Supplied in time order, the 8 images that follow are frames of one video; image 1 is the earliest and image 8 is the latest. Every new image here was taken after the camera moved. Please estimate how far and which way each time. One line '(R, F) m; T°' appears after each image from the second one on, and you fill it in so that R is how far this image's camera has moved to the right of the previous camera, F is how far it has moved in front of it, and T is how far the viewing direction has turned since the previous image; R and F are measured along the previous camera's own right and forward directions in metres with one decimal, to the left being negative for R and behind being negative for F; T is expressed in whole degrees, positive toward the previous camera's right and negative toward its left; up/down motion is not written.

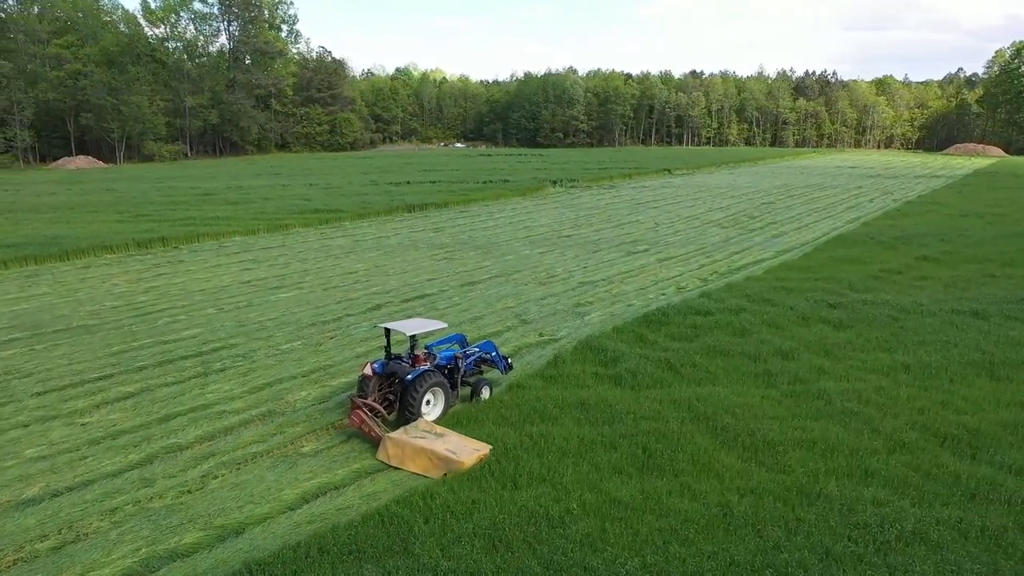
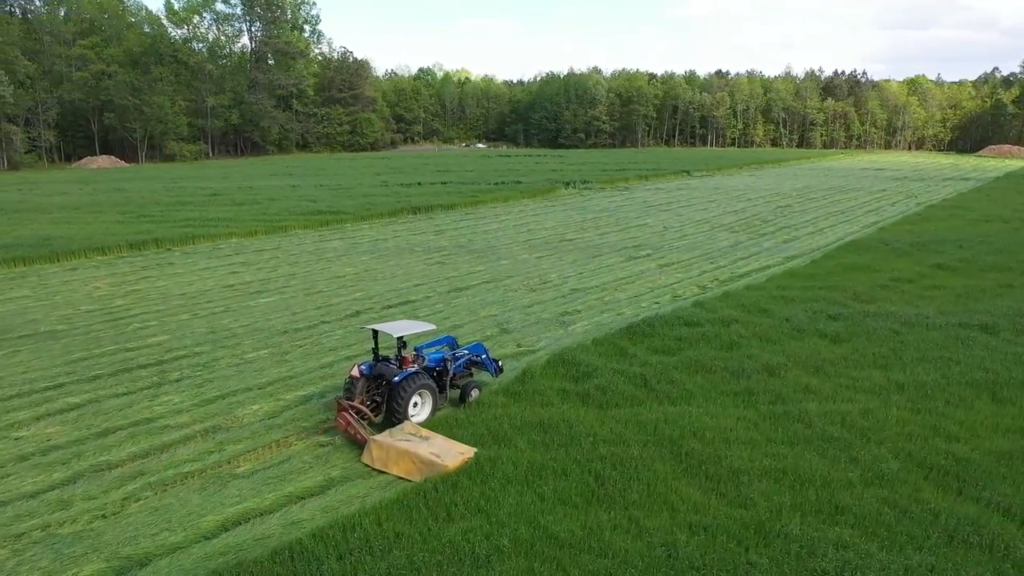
(+0.6, +0.5) m; -2°
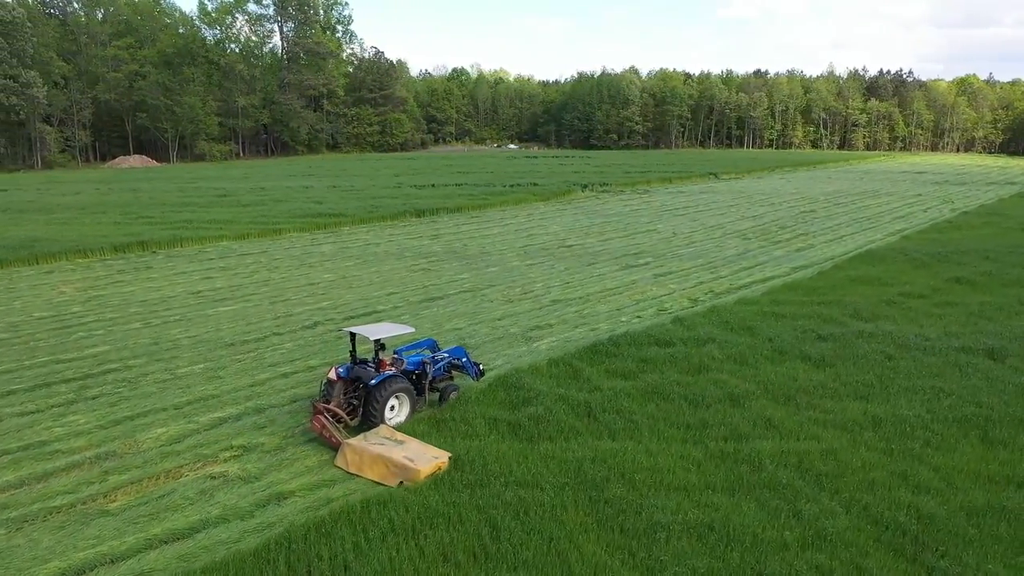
(+1.0, +0.7) m; -3°
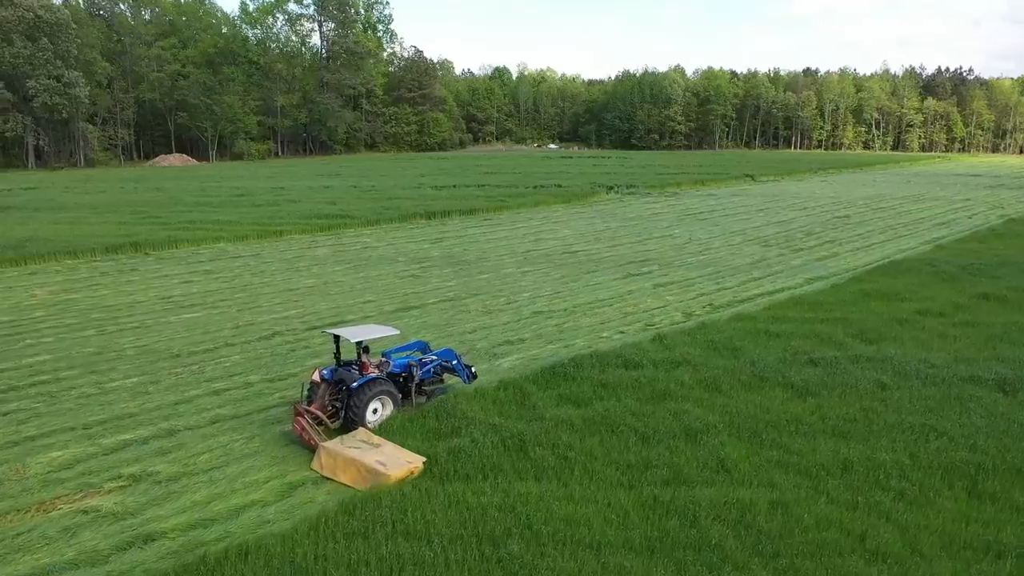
(+1.0, +0.8) m; -4°
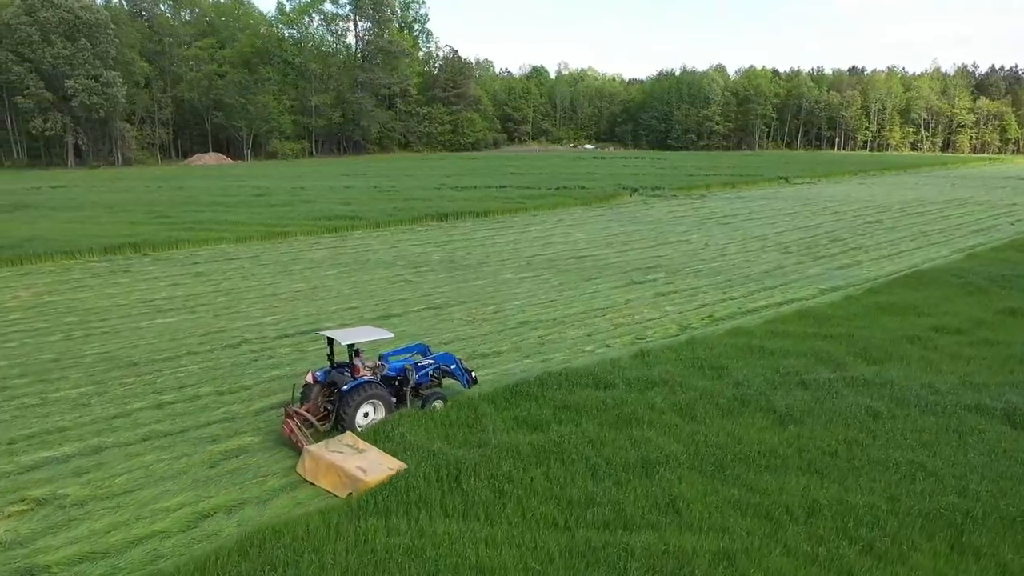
(+0.8, +0.6) m; -3°
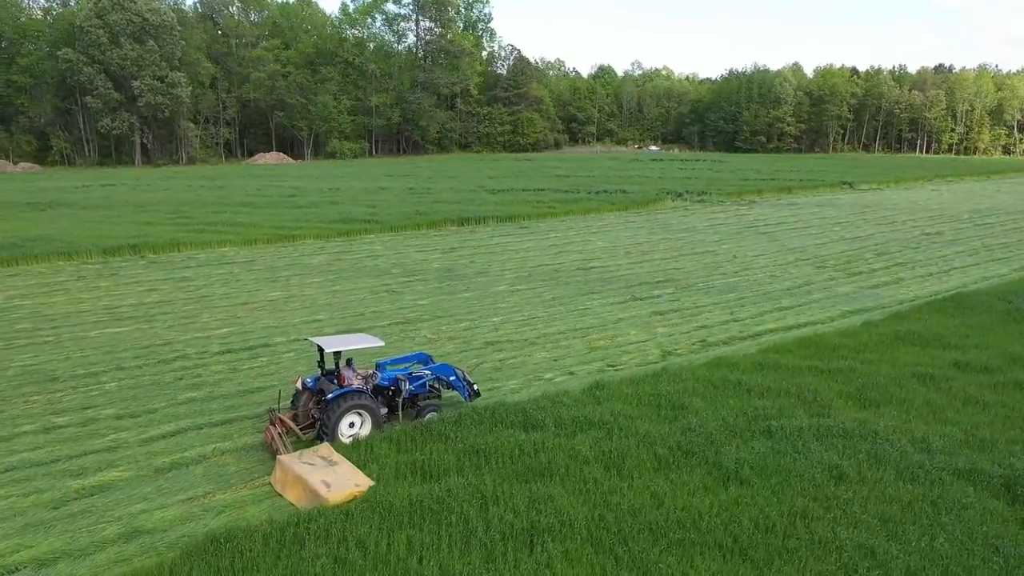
(+1.4, +1.0) m; -5°
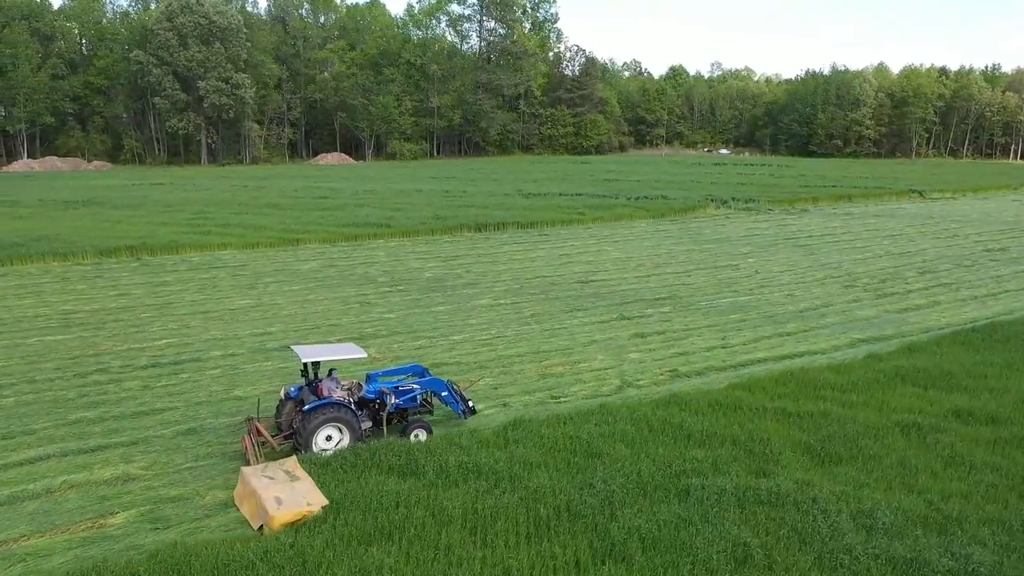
(+1.5, +1.0) m; -6°
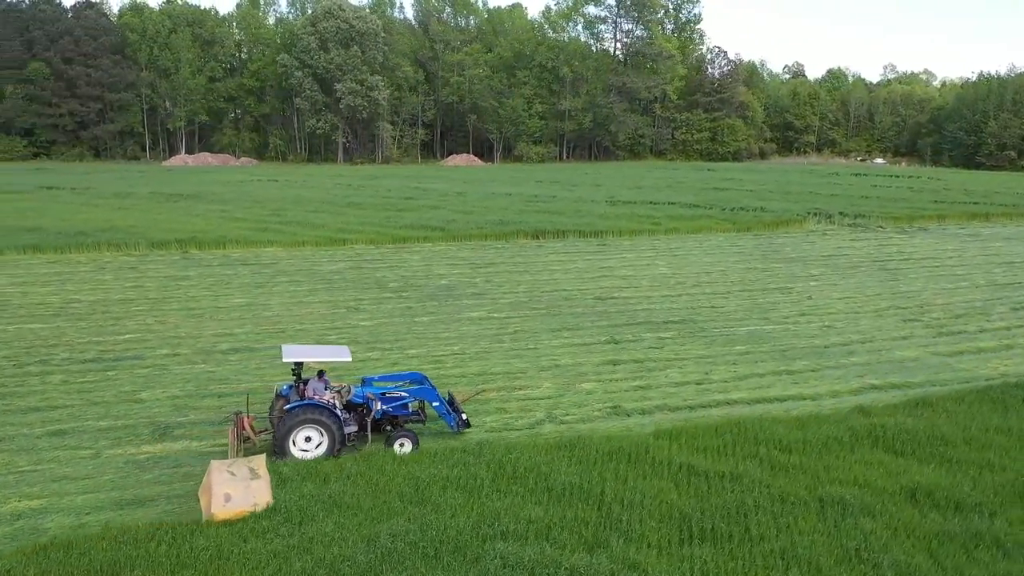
(+2.4, +1.0) m; -11°
